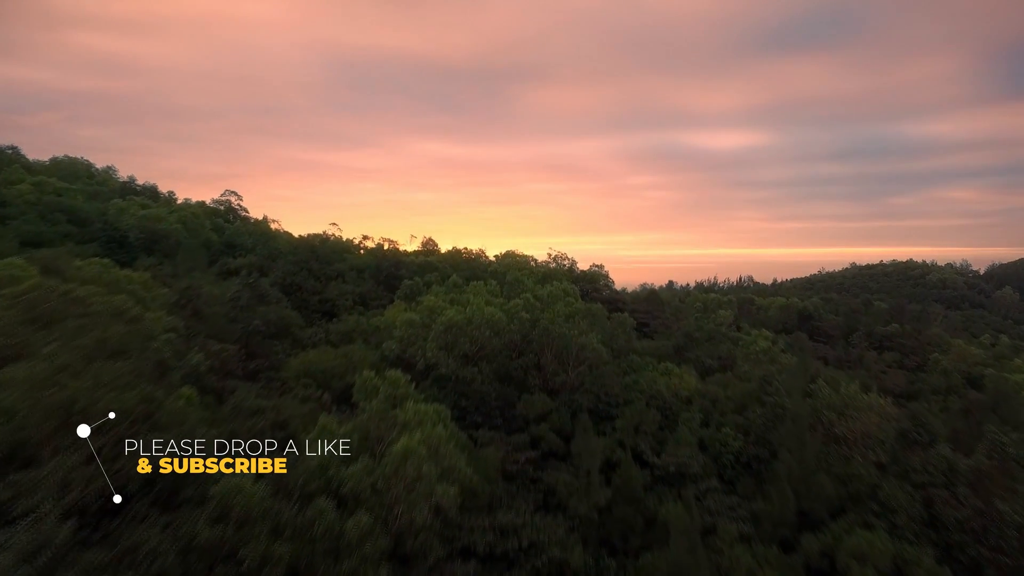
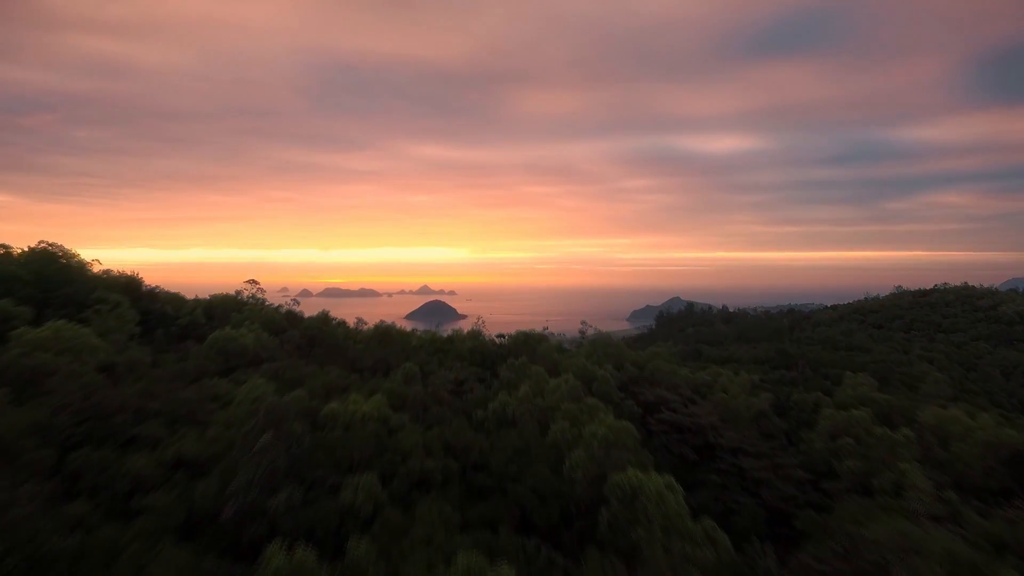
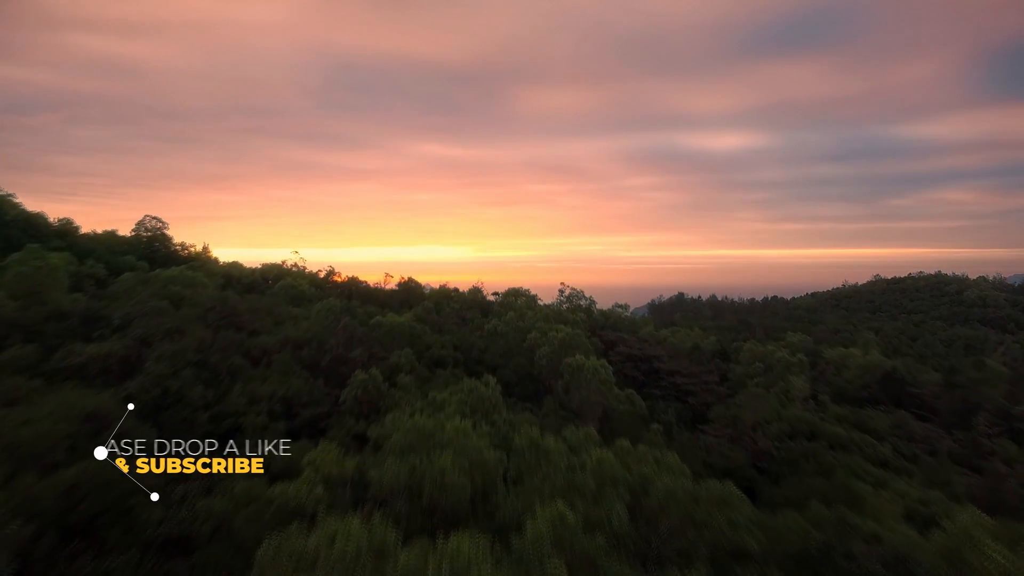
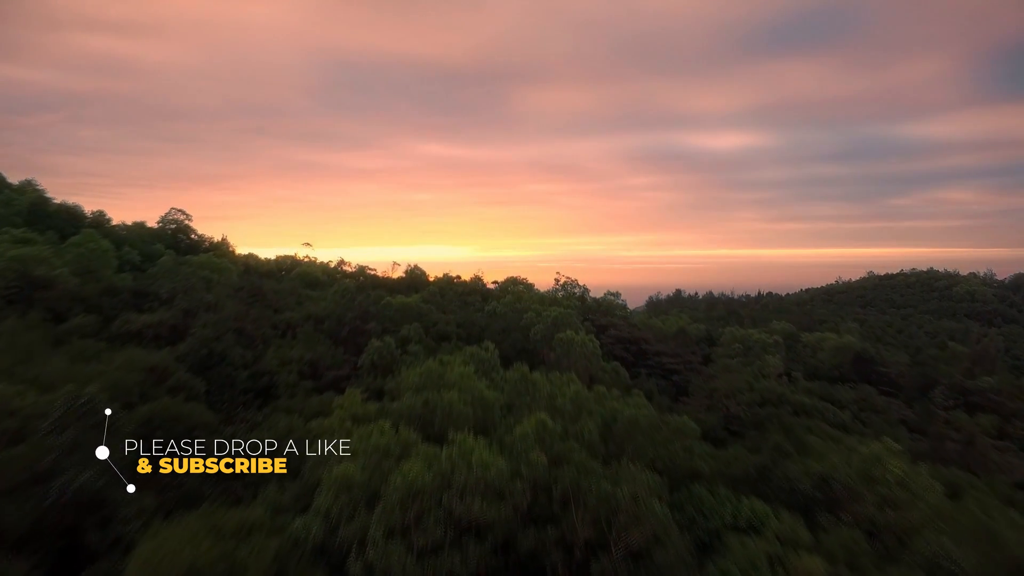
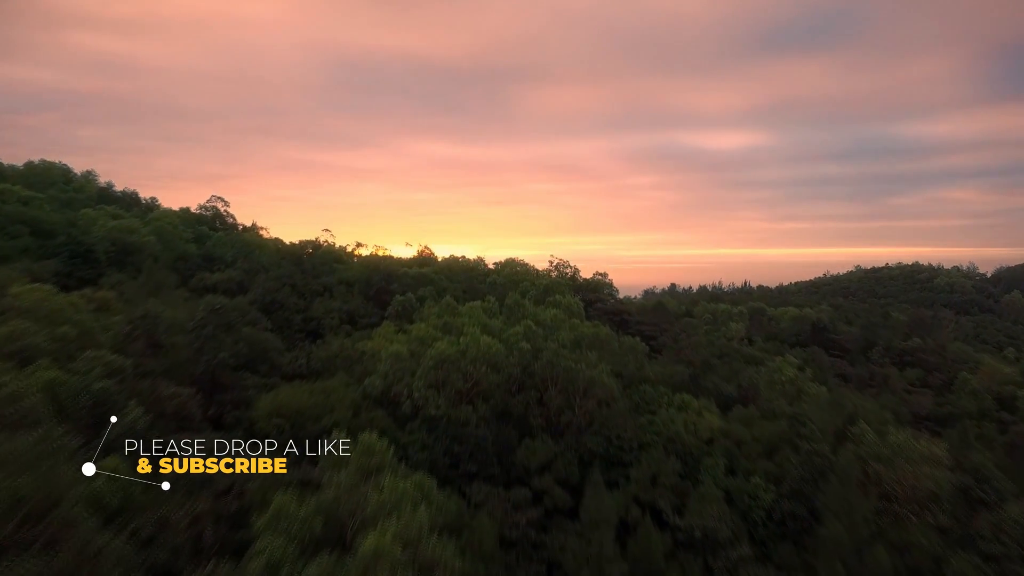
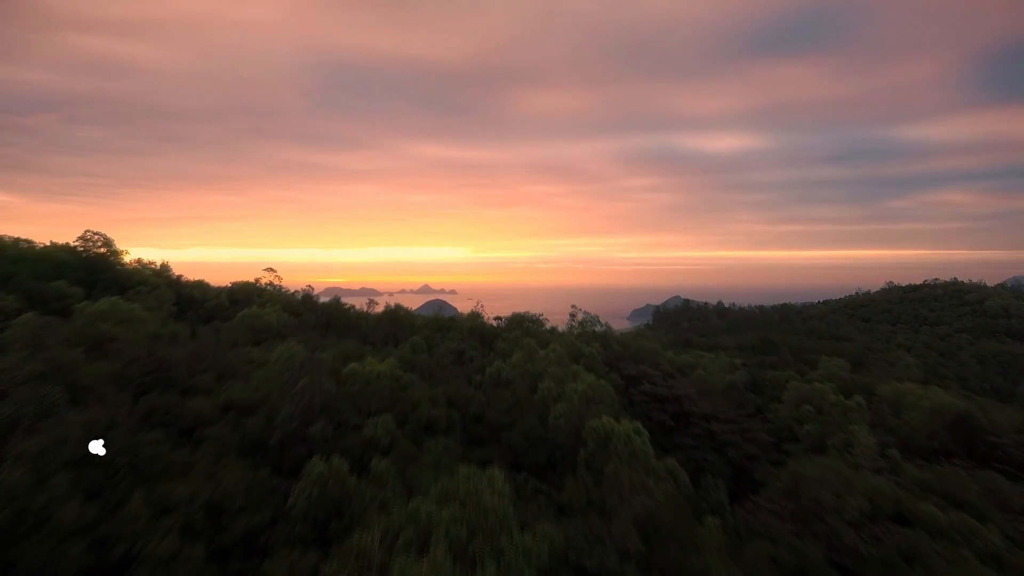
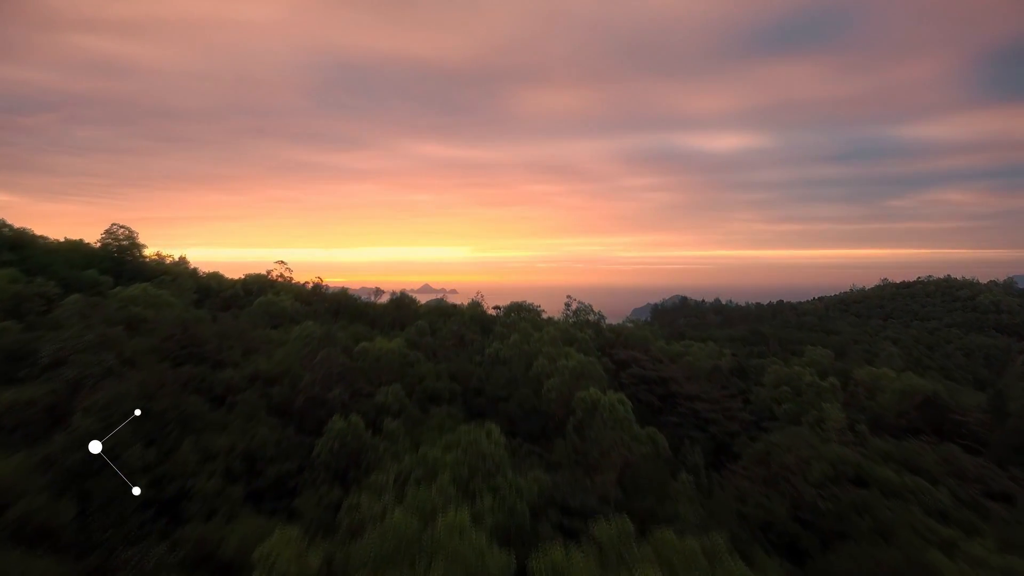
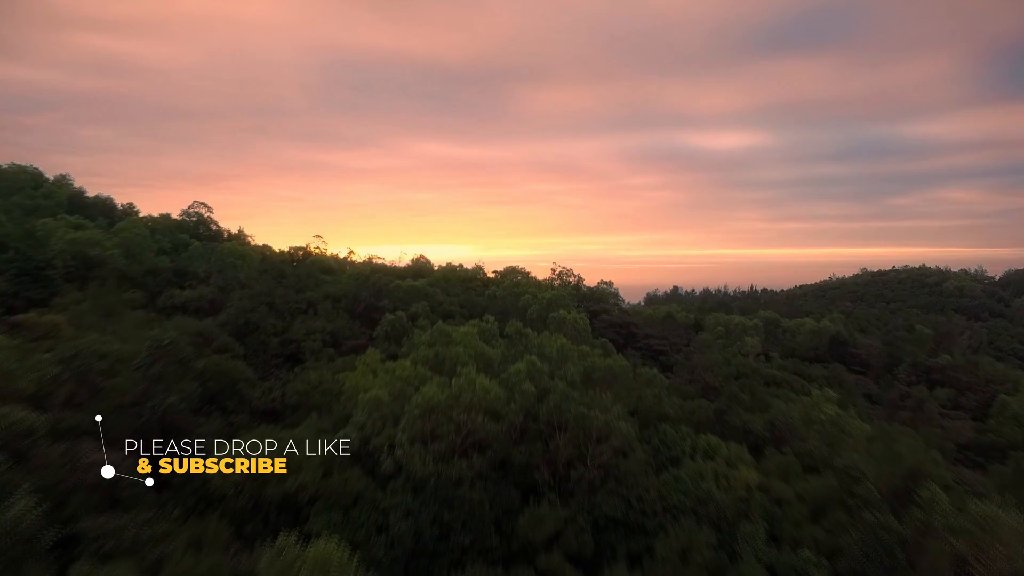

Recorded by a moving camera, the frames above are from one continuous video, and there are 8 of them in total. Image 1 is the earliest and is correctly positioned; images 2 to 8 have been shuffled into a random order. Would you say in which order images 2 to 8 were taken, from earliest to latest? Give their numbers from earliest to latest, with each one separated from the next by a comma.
5, 8, 4, 3, 7, 6, 2
